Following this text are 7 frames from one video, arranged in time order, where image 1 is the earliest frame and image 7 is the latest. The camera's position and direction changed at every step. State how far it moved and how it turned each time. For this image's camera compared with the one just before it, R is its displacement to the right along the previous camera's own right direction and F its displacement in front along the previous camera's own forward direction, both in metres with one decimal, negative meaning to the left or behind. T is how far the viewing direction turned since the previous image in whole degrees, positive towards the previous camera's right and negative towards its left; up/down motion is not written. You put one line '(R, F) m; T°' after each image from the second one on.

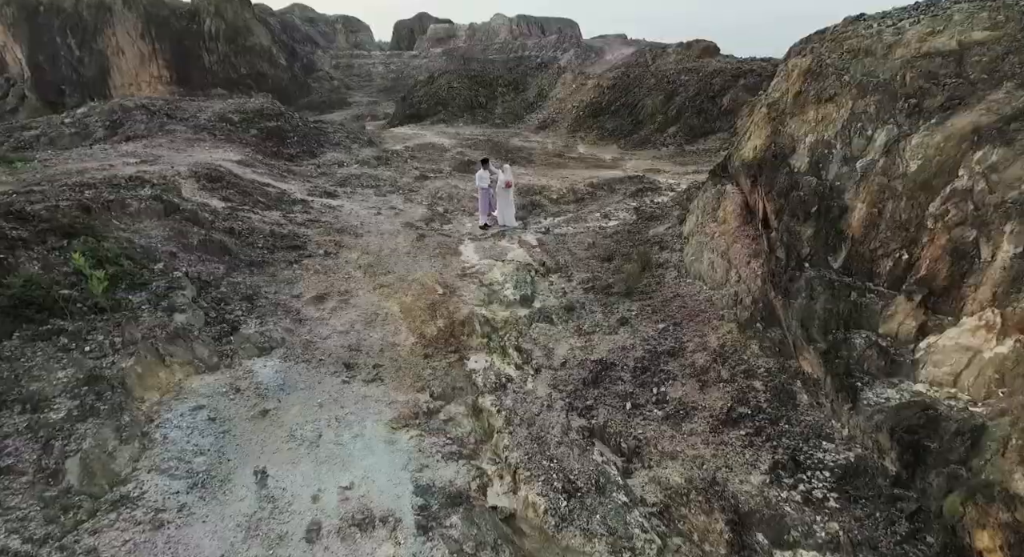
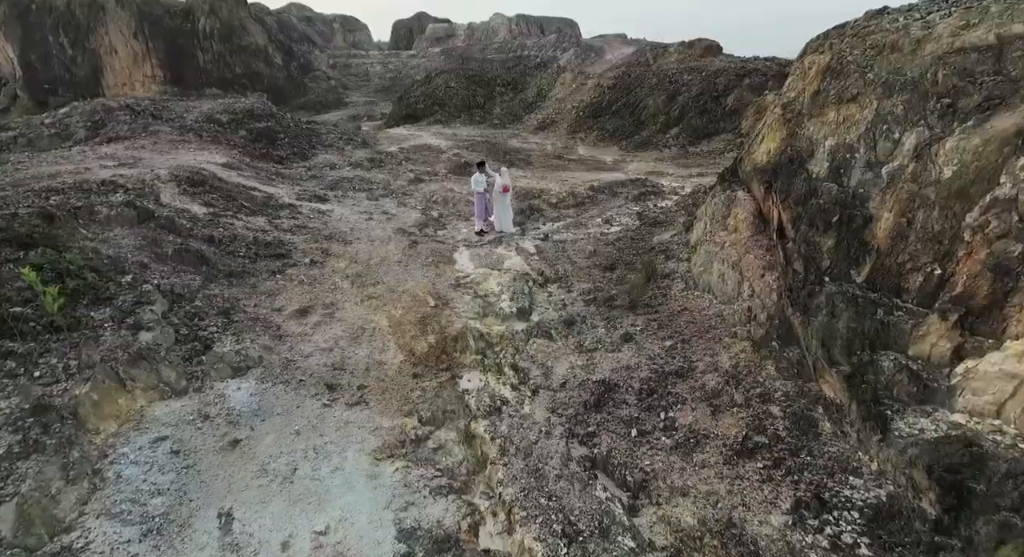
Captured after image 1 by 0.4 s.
(0.0, +0.4) m; 0°
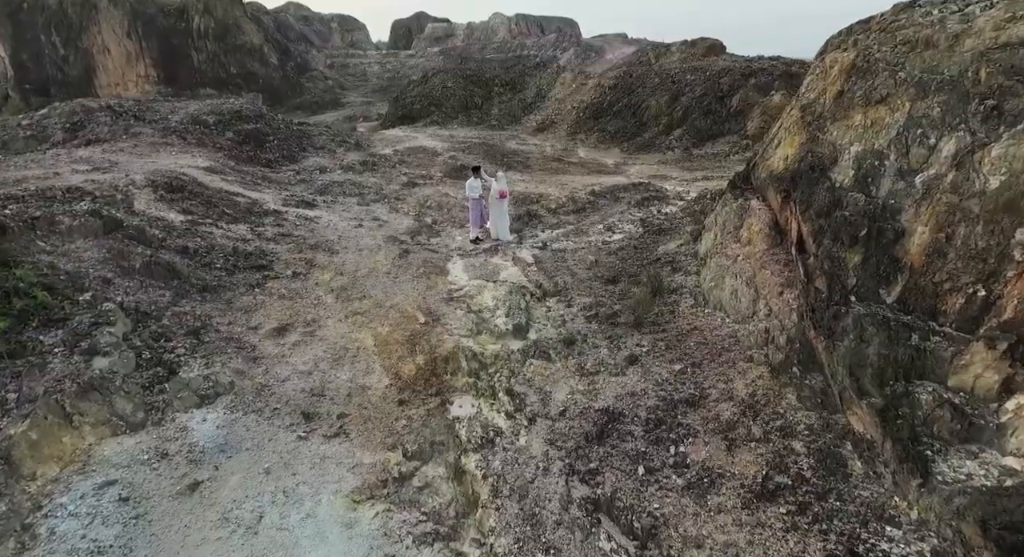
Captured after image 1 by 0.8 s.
(0.0, +0.4) m; 0°
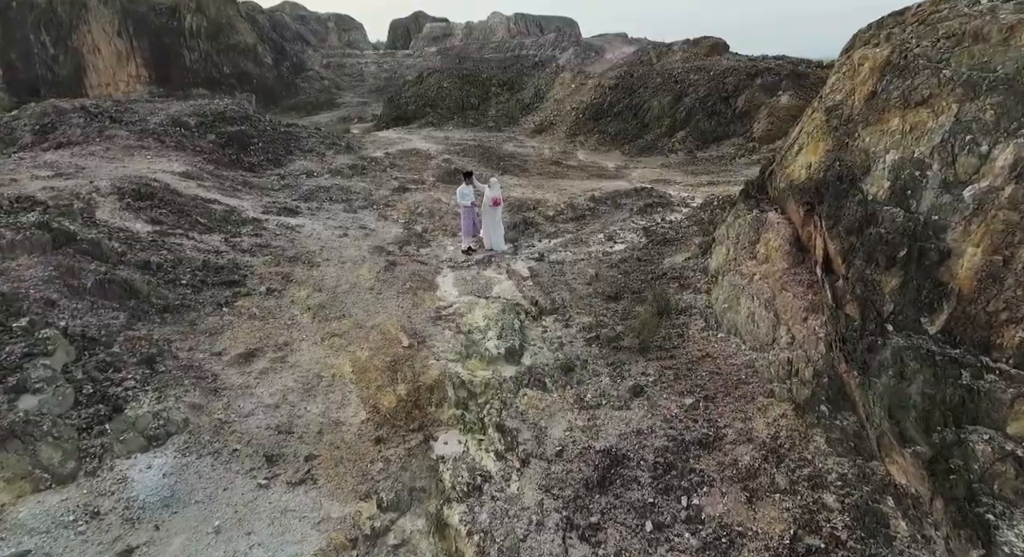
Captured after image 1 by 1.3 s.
(+0.1, +0.5) m; 0°
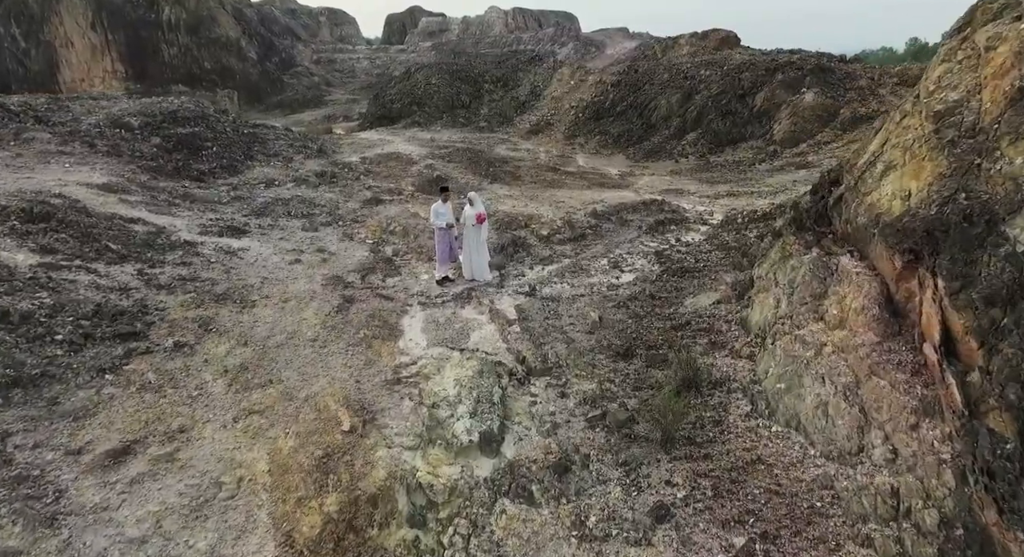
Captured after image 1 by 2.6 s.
(+0.2, +1.3) m; 0°
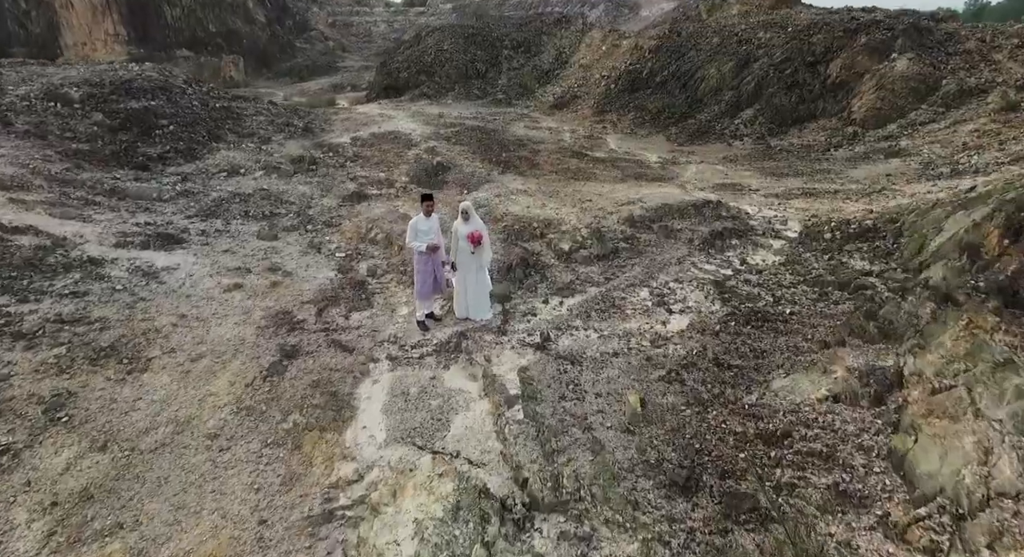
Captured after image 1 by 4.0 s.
(+0.1, +1.8) m; -3°
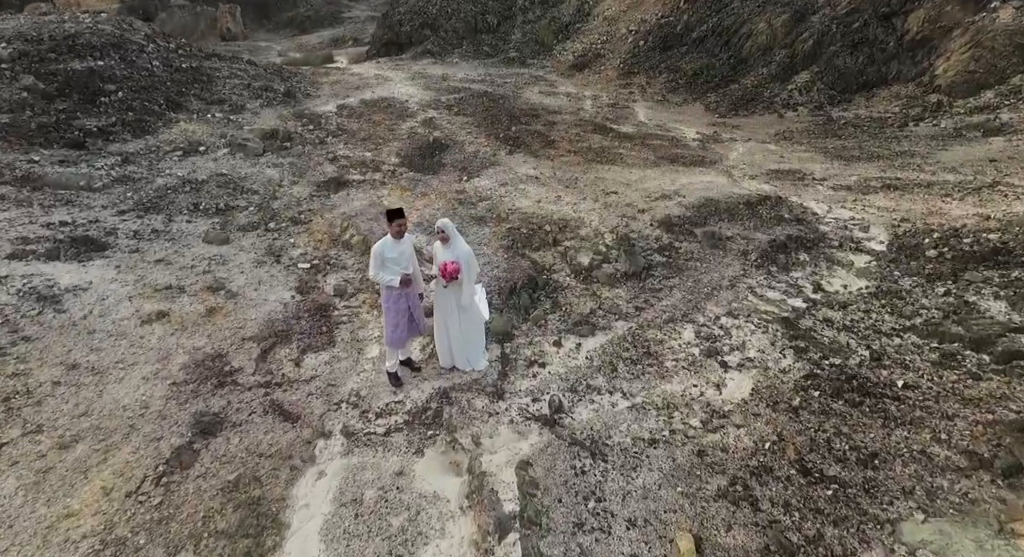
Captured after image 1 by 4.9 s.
(+0.1, +1.3) m; -2°
